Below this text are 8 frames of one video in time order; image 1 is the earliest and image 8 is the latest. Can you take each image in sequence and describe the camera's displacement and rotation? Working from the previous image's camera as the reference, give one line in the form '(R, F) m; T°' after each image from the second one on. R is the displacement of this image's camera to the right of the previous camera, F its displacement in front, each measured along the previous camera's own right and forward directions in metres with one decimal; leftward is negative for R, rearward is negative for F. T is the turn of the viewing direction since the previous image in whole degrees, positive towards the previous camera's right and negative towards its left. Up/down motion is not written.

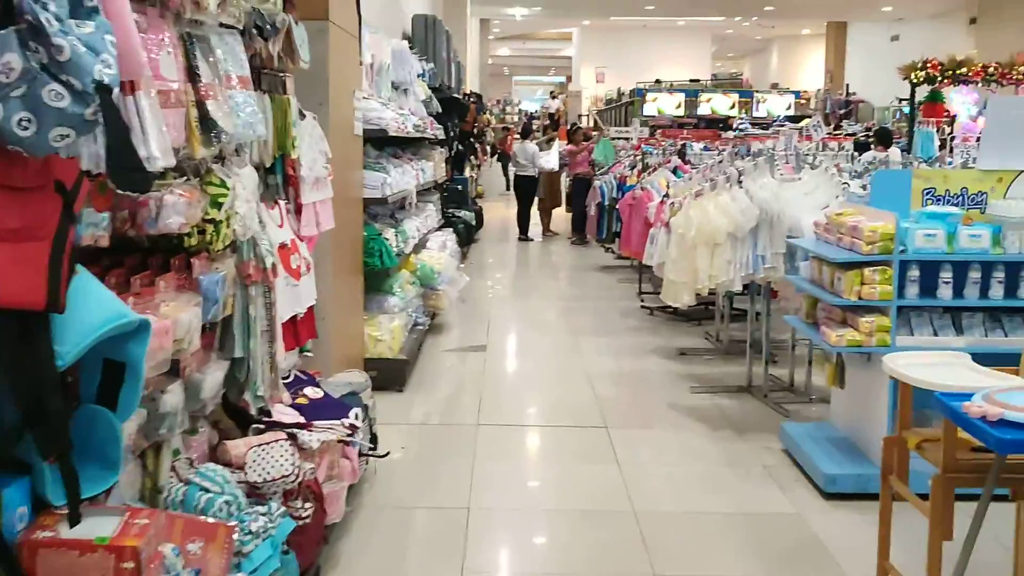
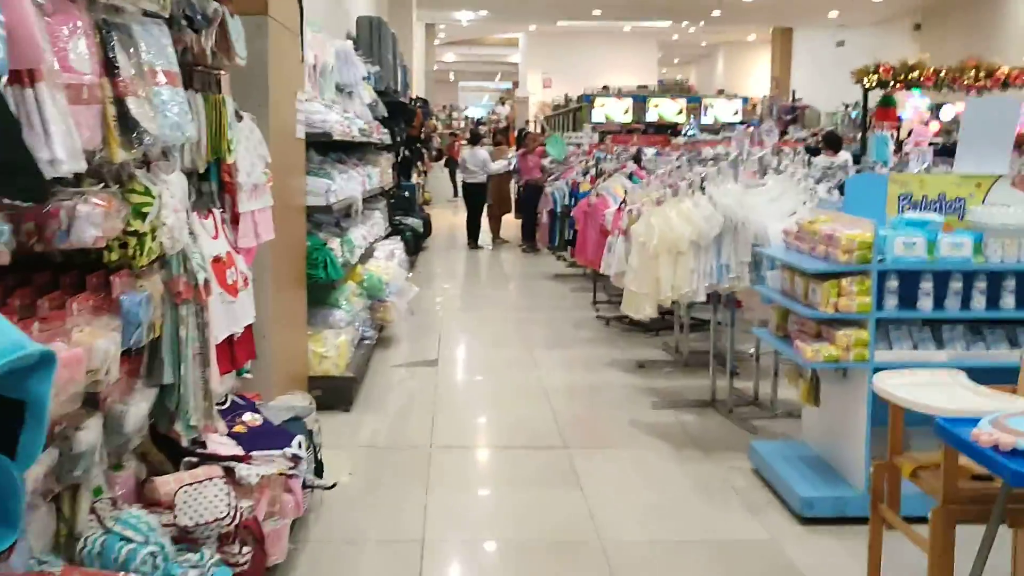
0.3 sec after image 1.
(0.0, +0.2) m; +3°
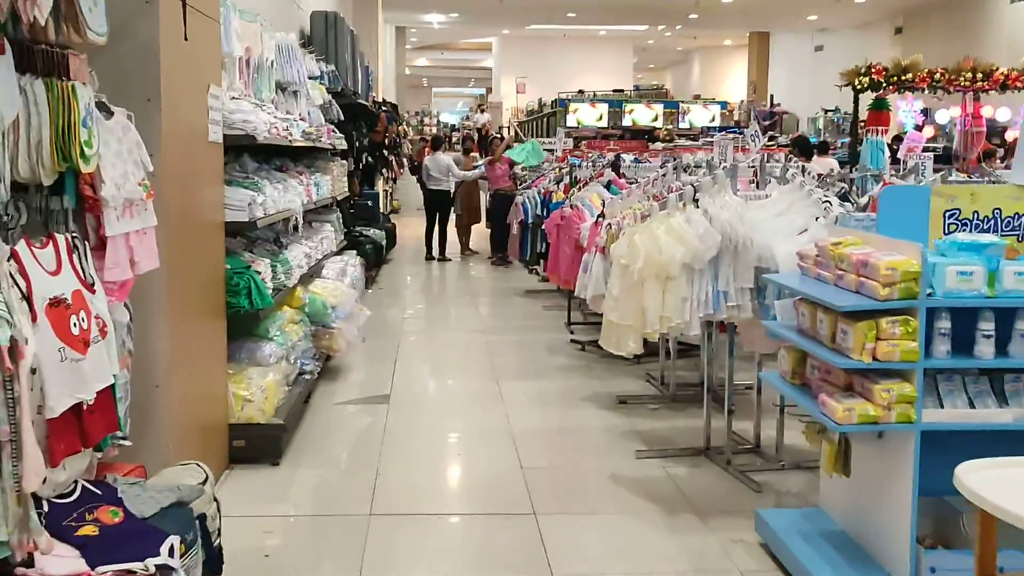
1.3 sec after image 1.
(+0.1, +0.7) m; +1°
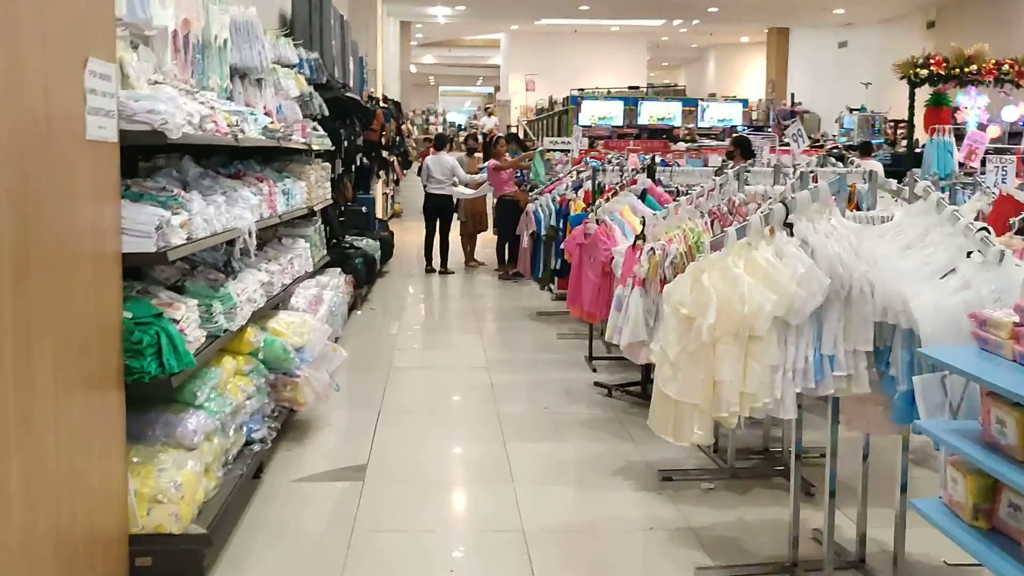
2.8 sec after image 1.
(0.0, +1.1) m; 0°
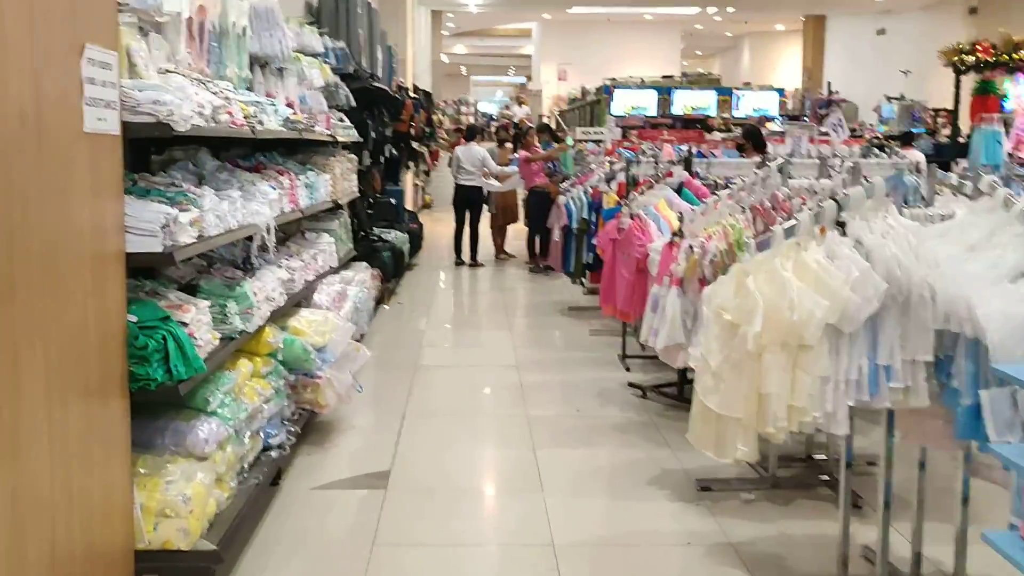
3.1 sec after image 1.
(0.0, +0.2) m; -2°
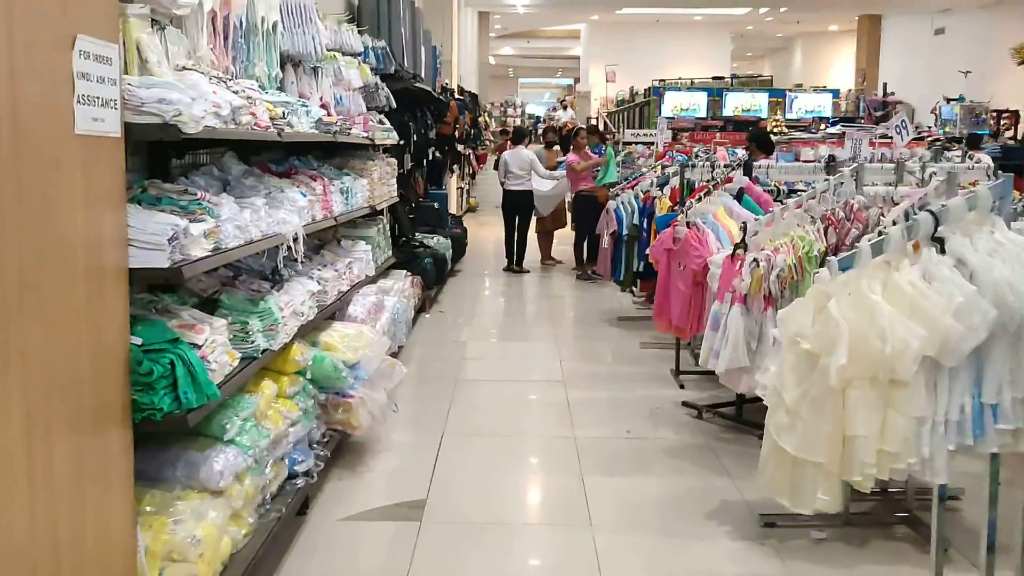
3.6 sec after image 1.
(0.0, +0.3) m; -2°
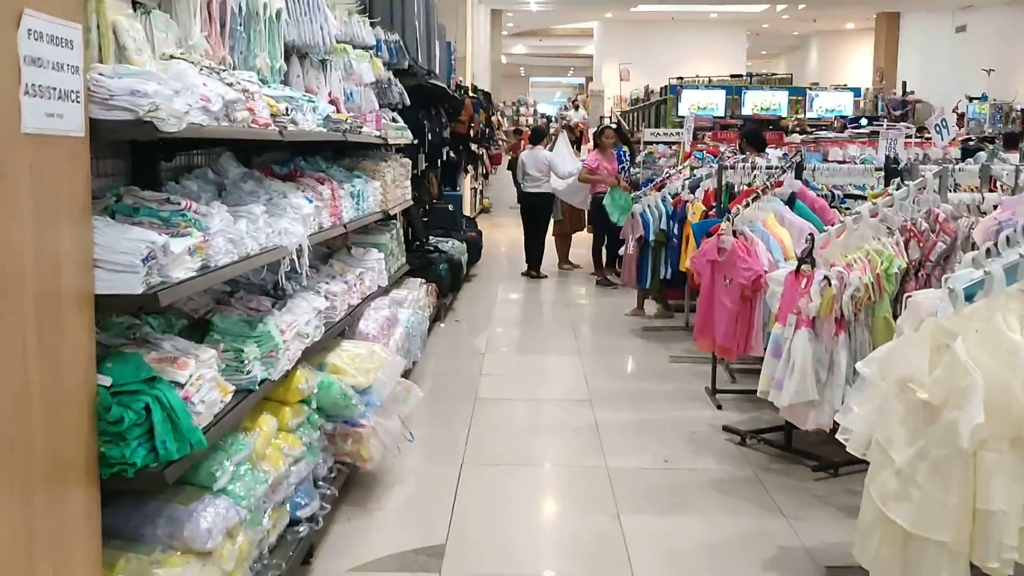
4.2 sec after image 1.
(-0.1, +0.4) m; 0°
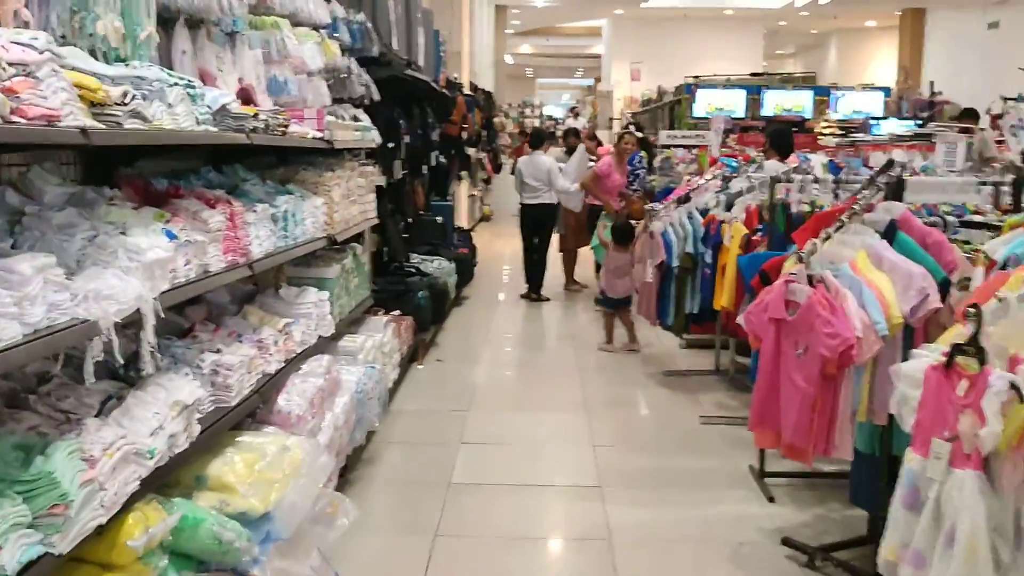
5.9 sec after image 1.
(+0.1, +1.1) m; 0°
